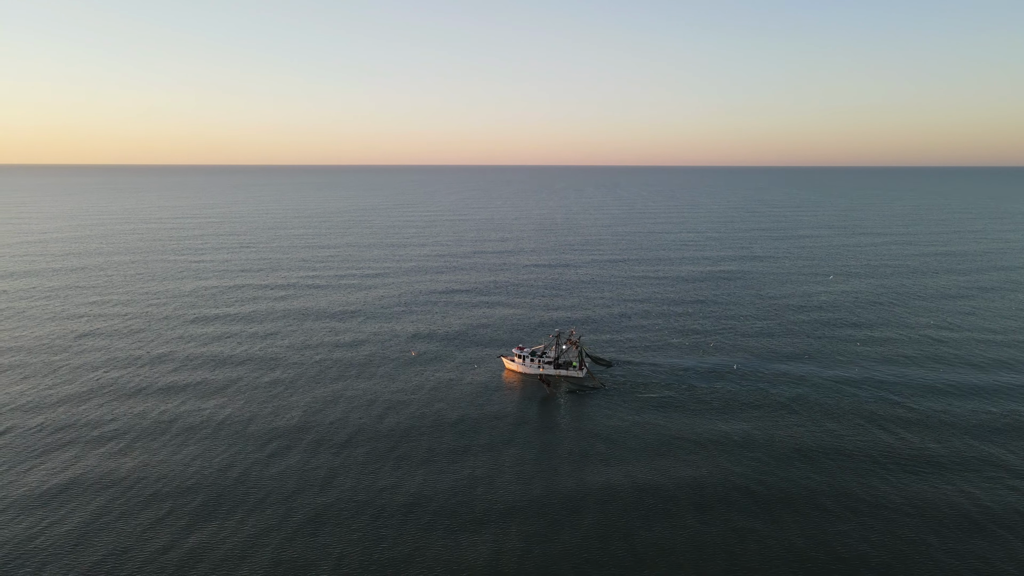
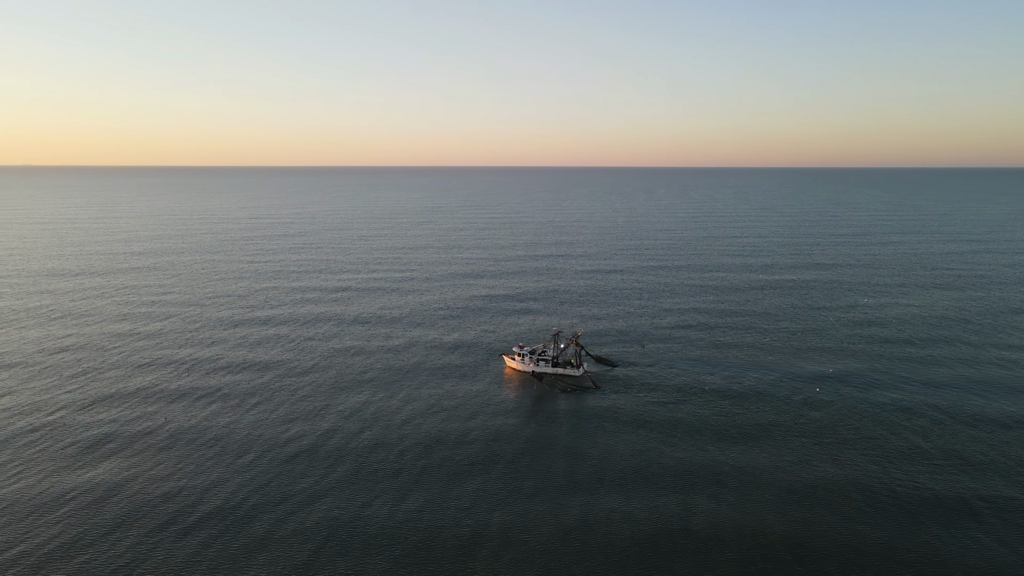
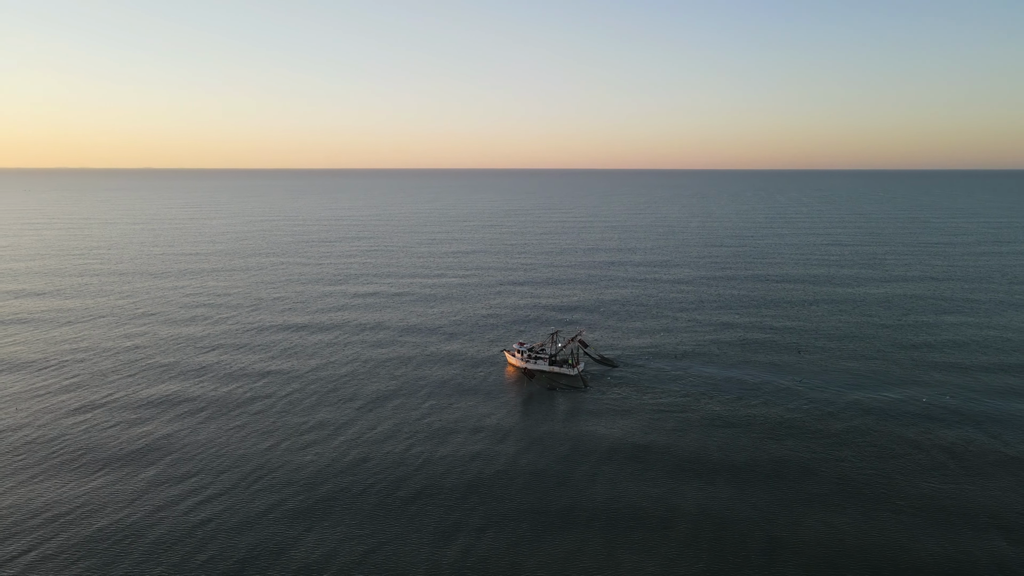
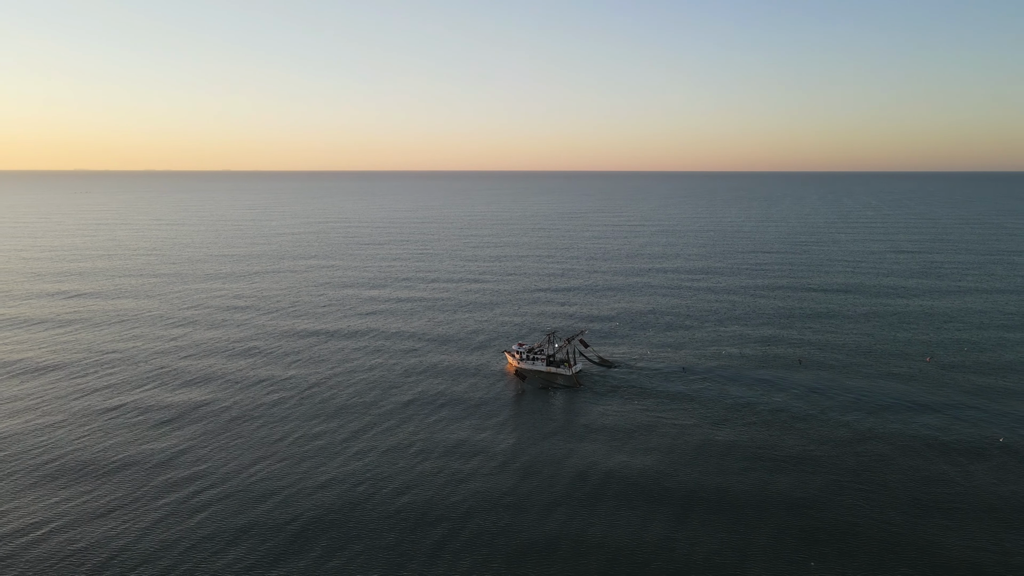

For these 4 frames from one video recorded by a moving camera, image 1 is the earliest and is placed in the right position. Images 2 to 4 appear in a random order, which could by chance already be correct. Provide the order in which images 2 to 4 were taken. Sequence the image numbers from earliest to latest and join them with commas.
2, 3, 4
